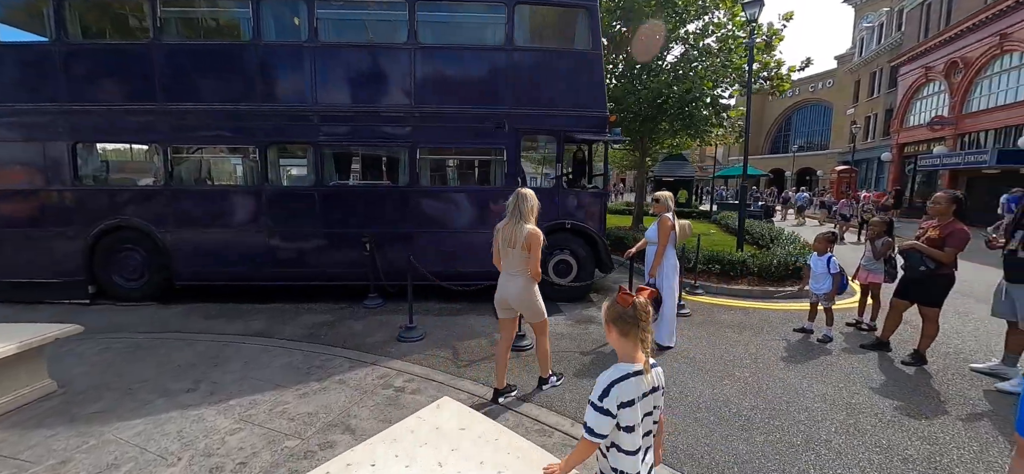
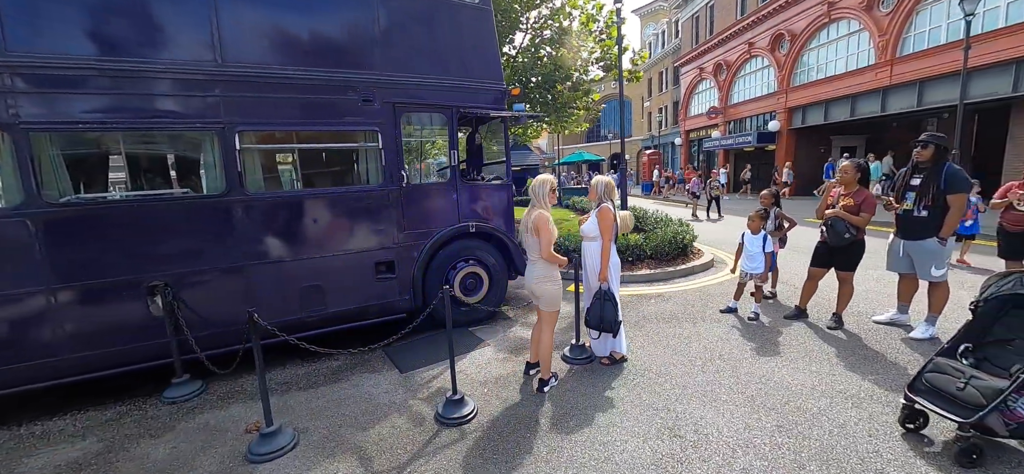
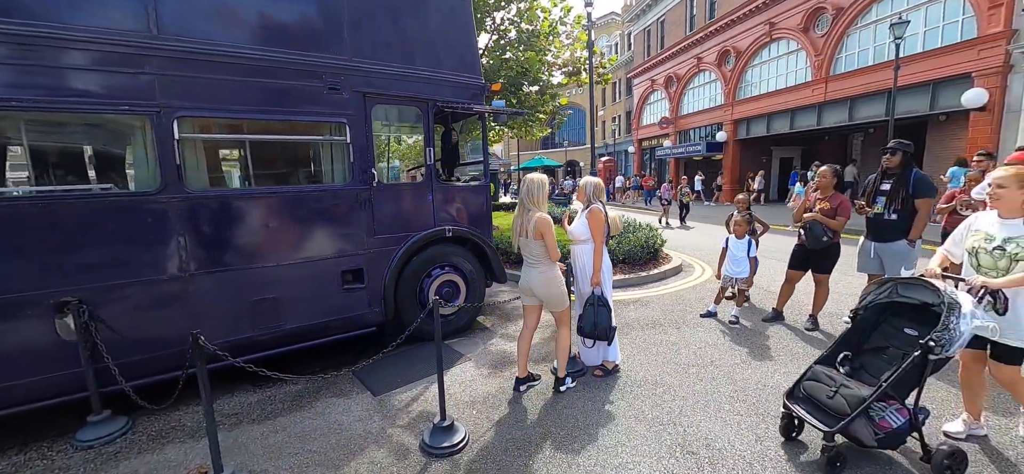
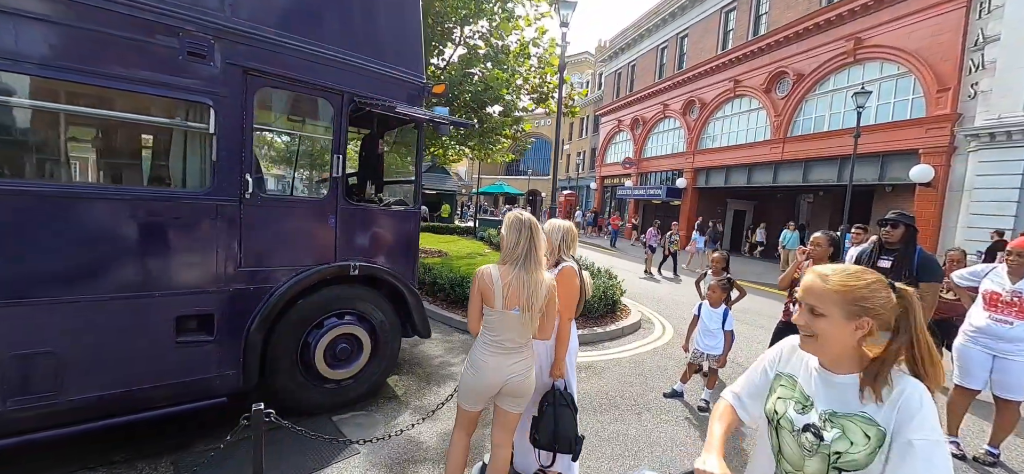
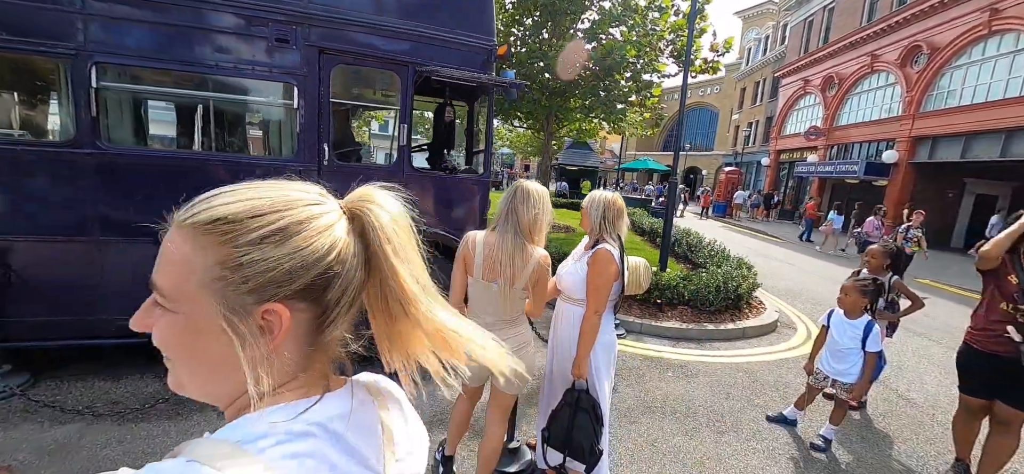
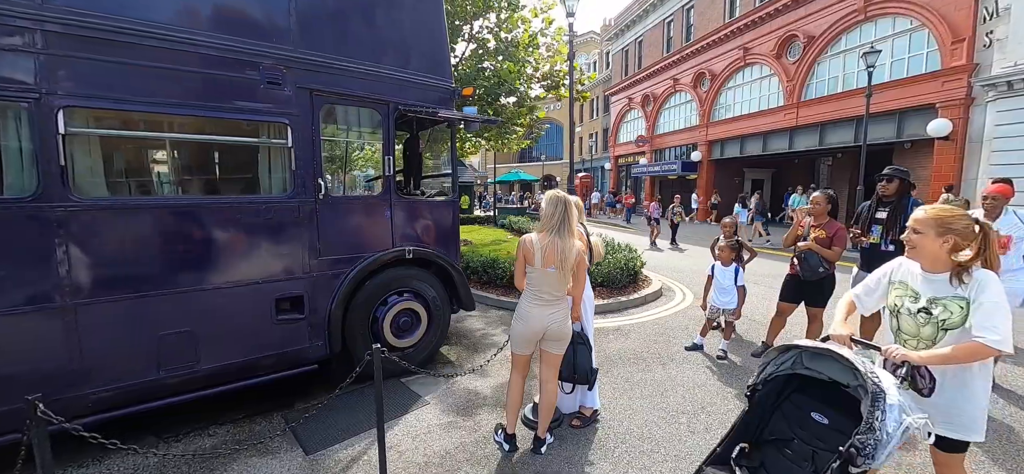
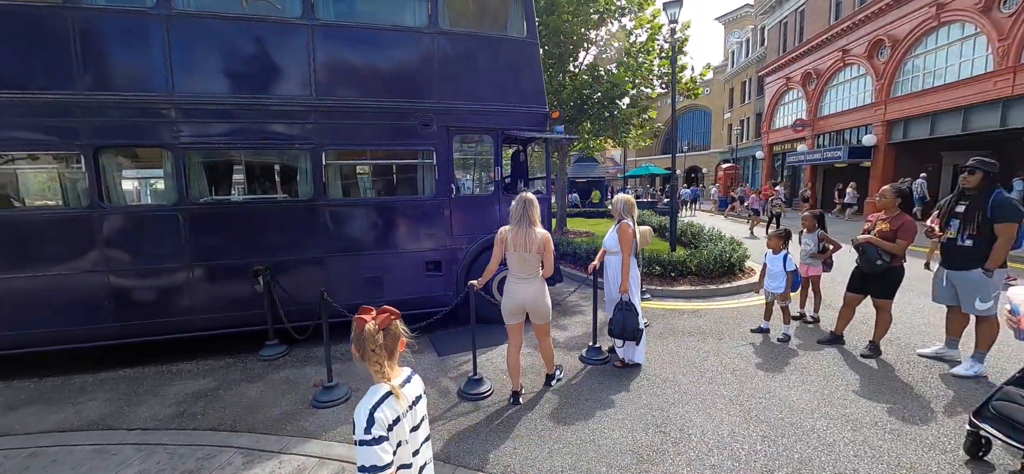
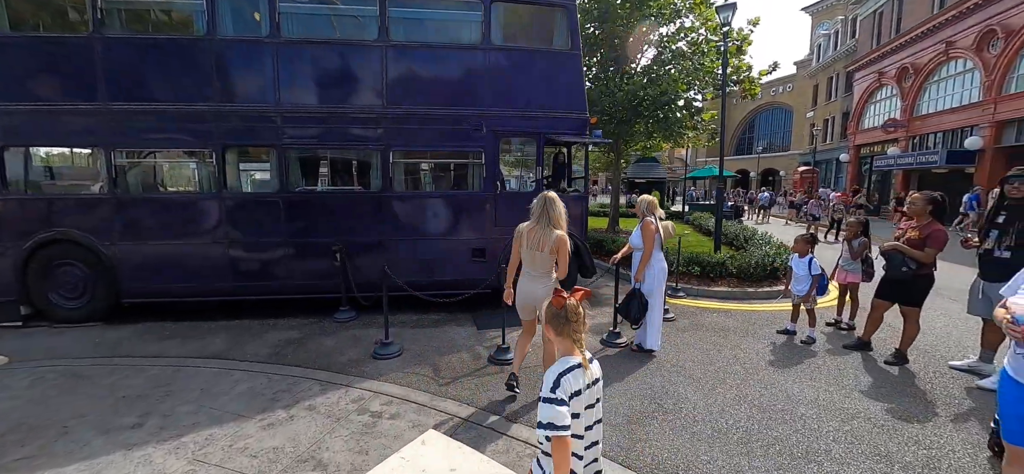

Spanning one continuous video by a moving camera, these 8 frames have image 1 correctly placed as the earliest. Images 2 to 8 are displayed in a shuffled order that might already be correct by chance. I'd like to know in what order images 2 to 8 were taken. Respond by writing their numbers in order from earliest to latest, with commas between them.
8, 7, 2, 3, 6, 4, 5
